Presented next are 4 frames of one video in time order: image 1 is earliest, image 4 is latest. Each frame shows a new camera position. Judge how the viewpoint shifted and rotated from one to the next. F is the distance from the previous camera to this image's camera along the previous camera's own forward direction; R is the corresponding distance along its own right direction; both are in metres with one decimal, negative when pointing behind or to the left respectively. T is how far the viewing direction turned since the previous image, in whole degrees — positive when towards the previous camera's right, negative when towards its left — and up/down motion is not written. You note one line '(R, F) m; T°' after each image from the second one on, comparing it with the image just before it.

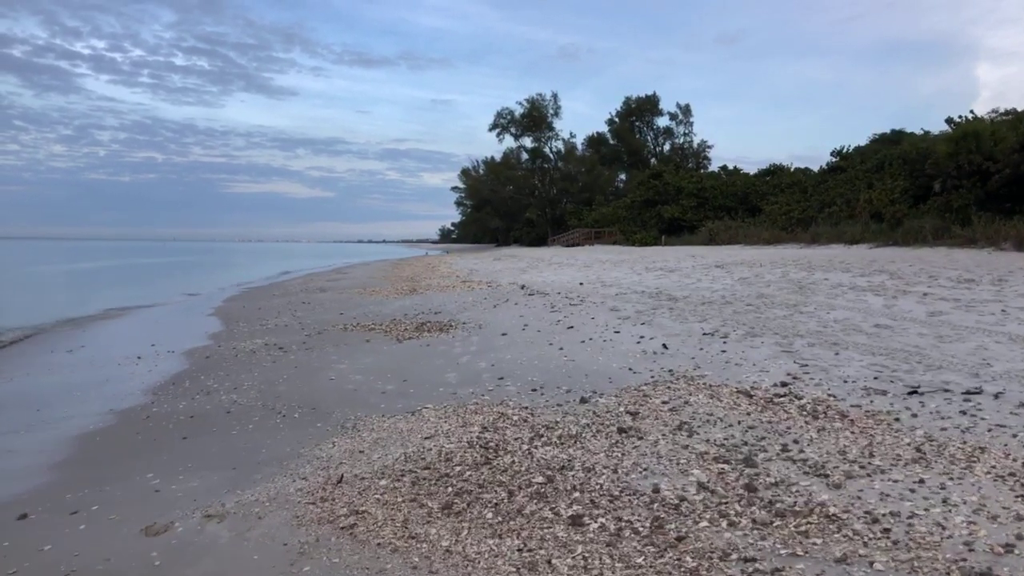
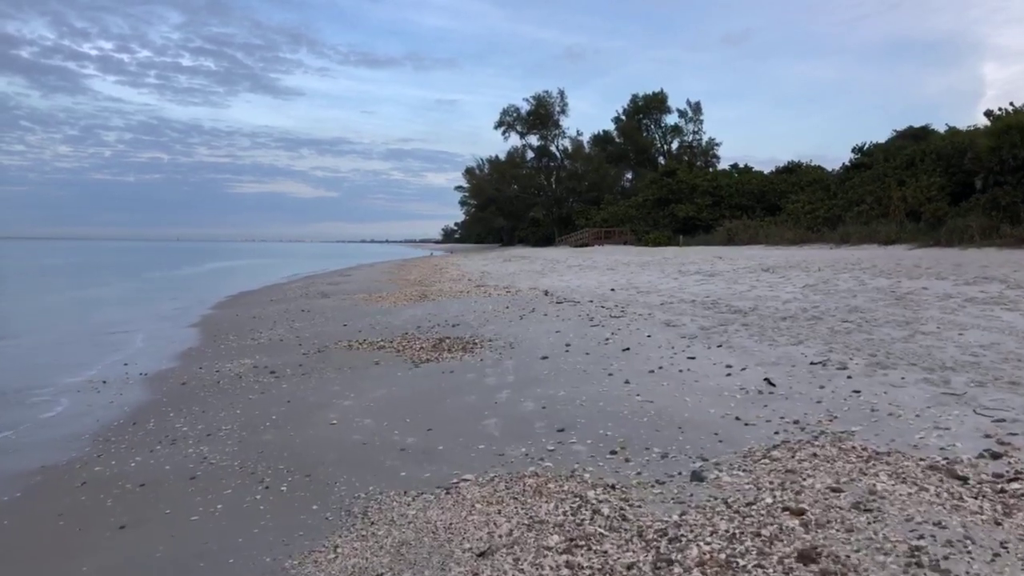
(-0.5, +2.1) m; 0°
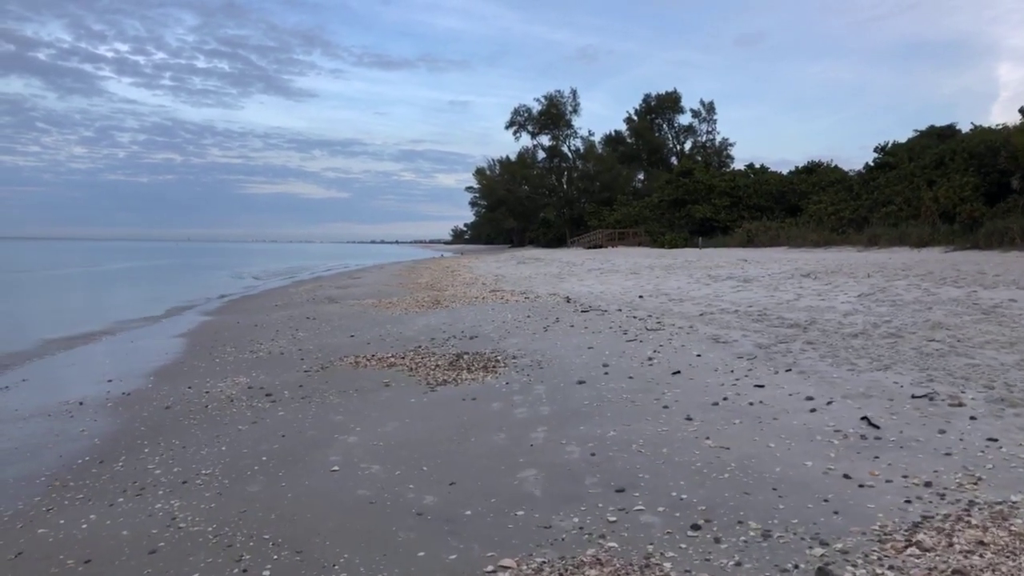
(-0.2, +1.2) m; -1°
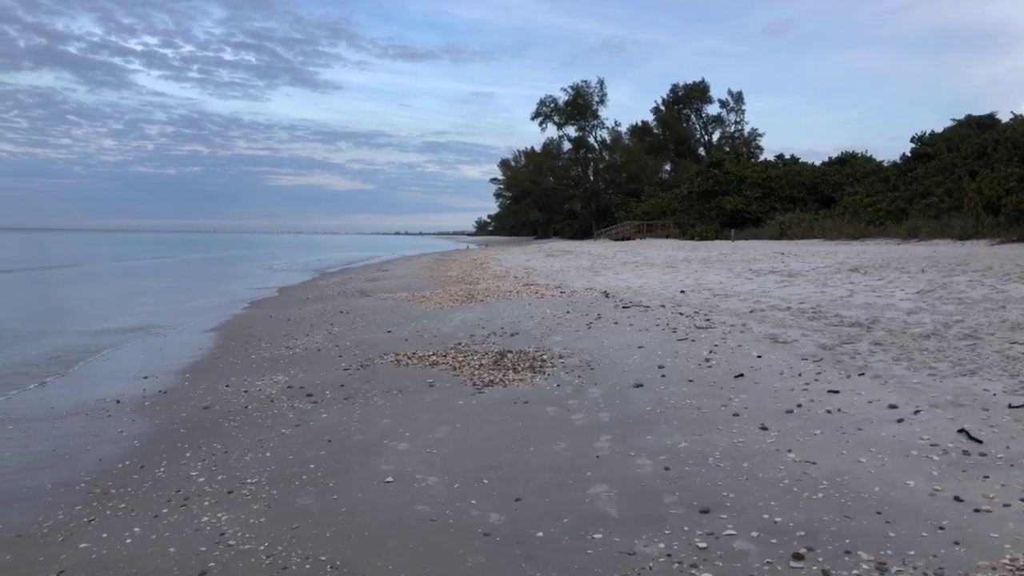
(-0.3, +0.4) m; -2°
